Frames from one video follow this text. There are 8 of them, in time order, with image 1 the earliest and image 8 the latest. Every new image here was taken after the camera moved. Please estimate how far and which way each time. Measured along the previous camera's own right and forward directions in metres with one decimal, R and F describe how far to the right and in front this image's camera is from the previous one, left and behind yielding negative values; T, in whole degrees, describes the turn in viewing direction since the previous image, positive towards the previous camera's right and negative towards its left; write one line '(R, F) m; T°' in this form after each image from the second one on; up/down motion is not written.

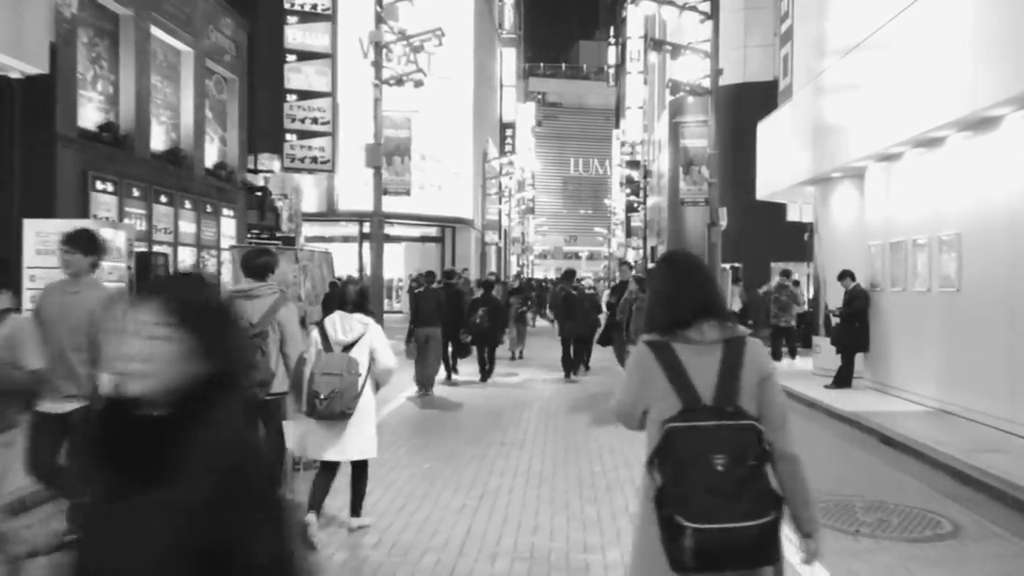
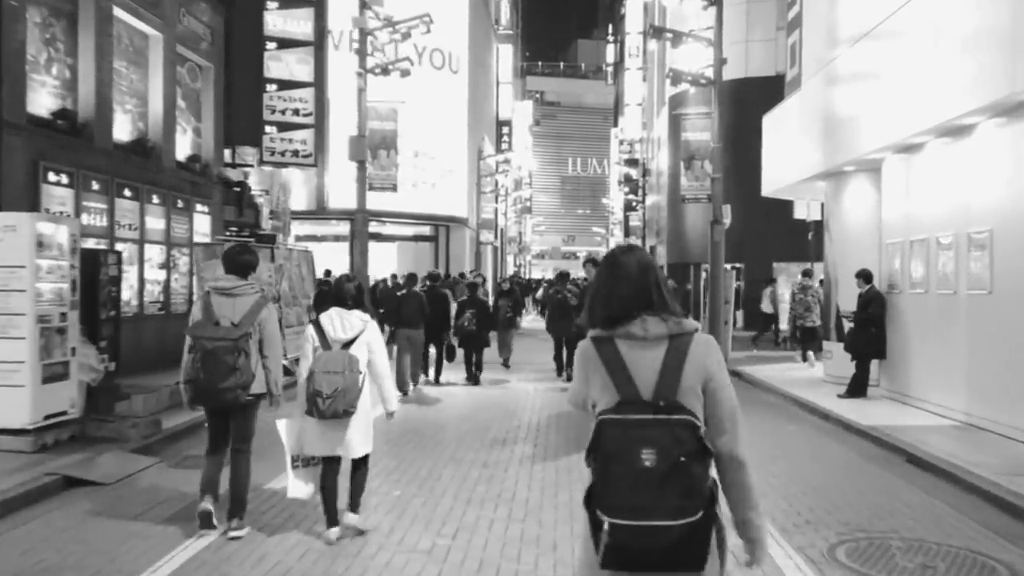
(+0.1, +1.1) m; 0°
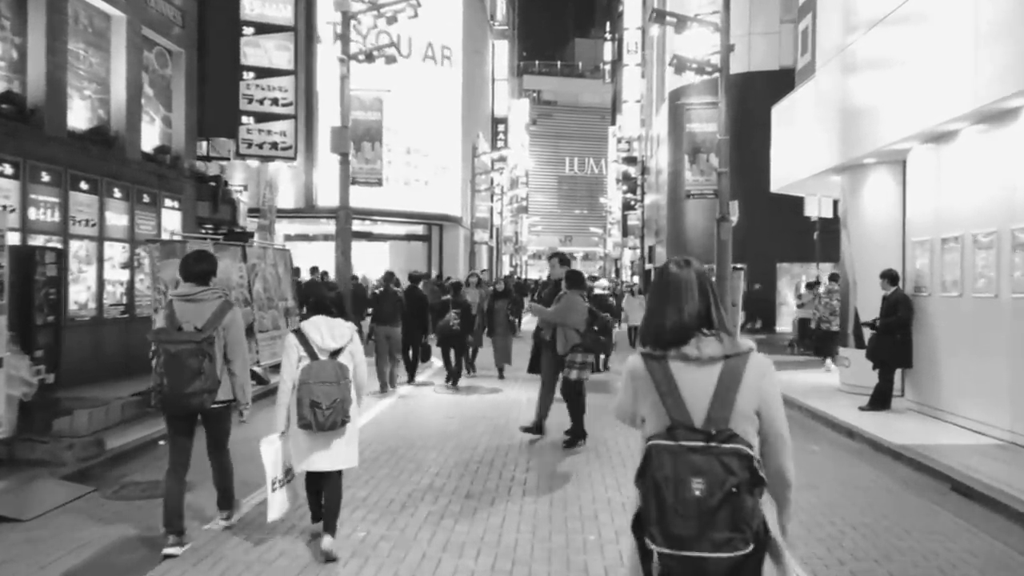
(+0.1, +1.2) m; 0°
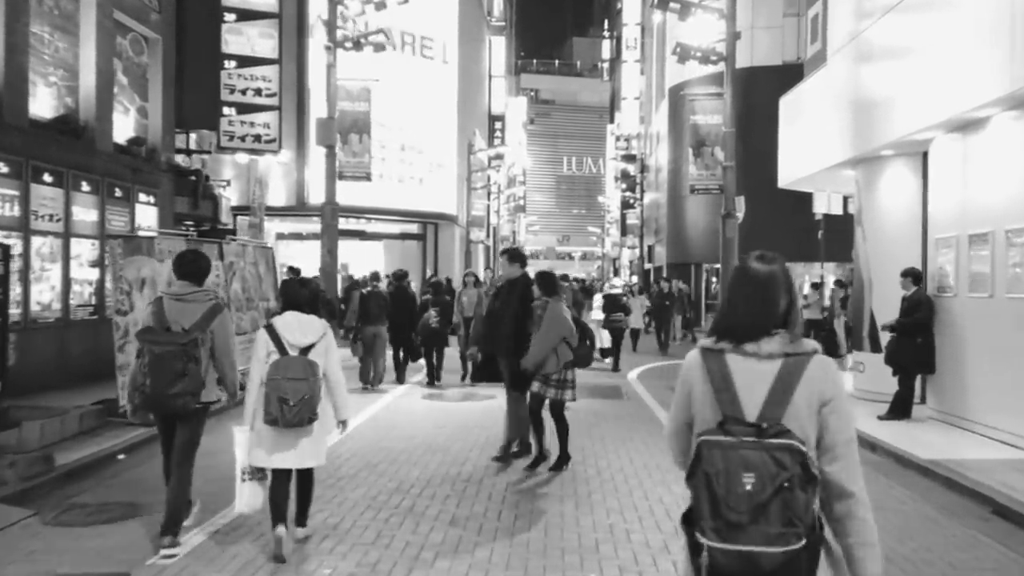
(+0.1, +0.9) m; 0°
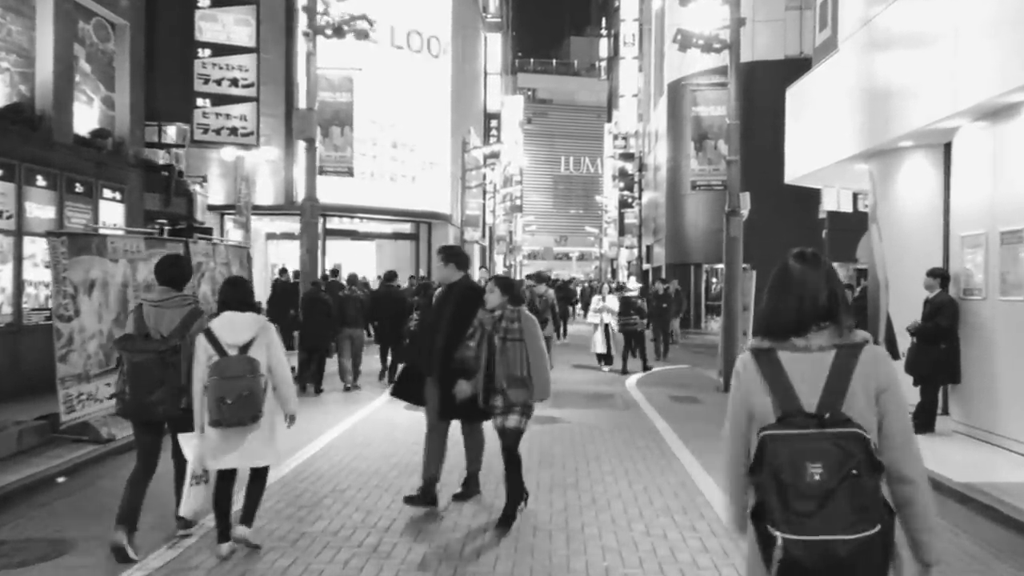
(+0.1, +1.0) m; 0°
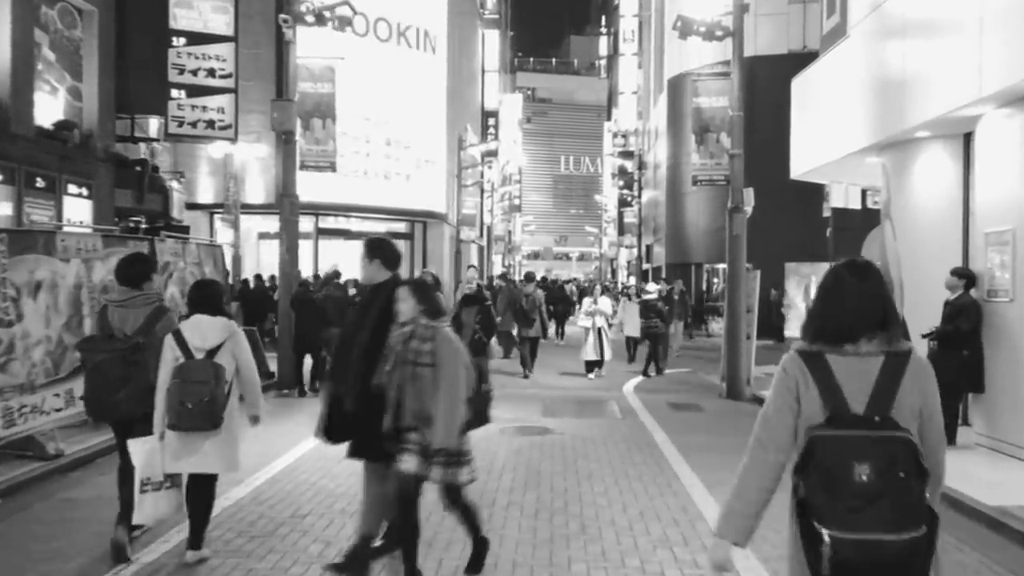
(+0.2, +0.8) m; 0°
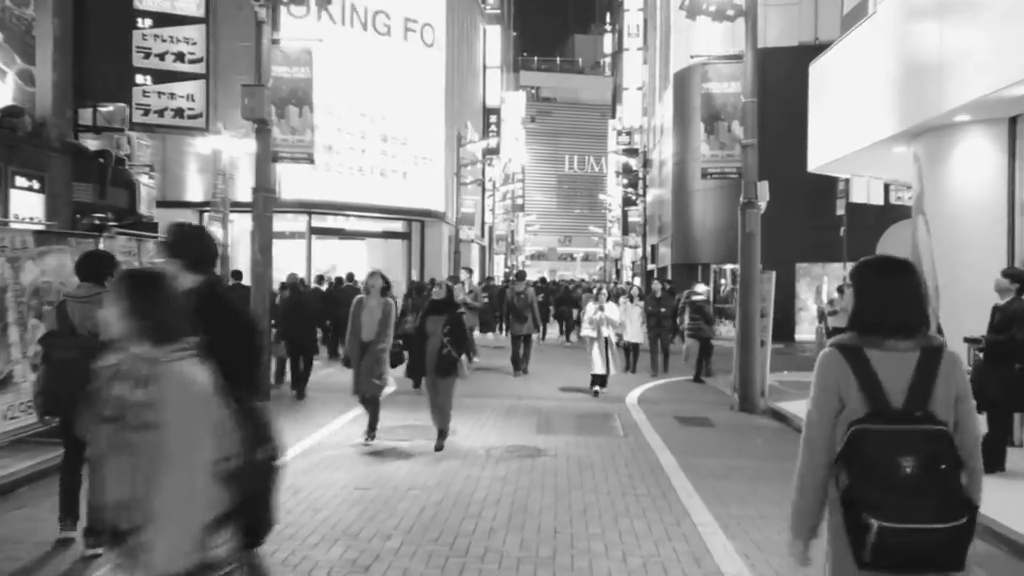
(+0.2, +1.2) m; 0°
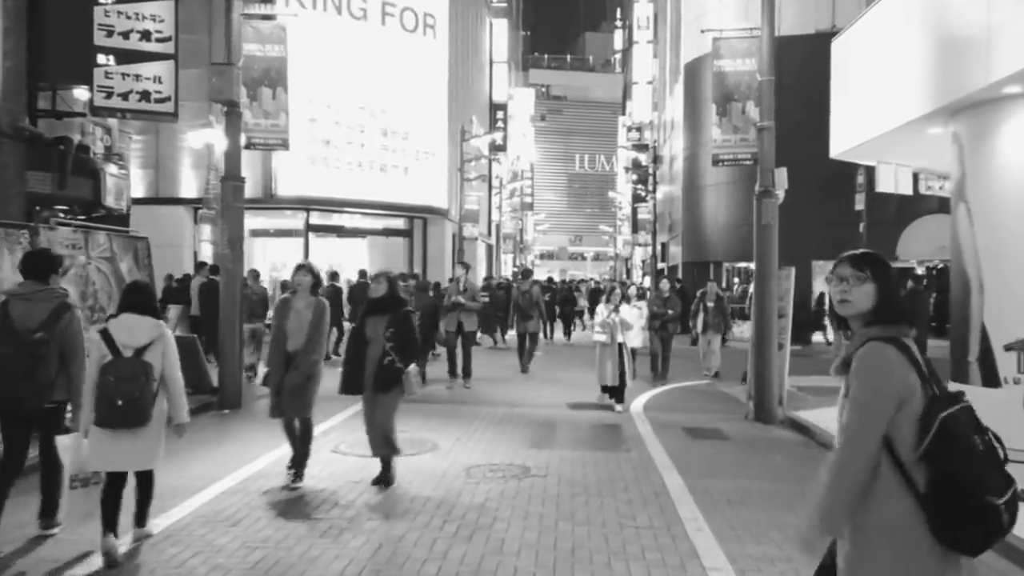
(+0.3, +1.2) m; -1°
